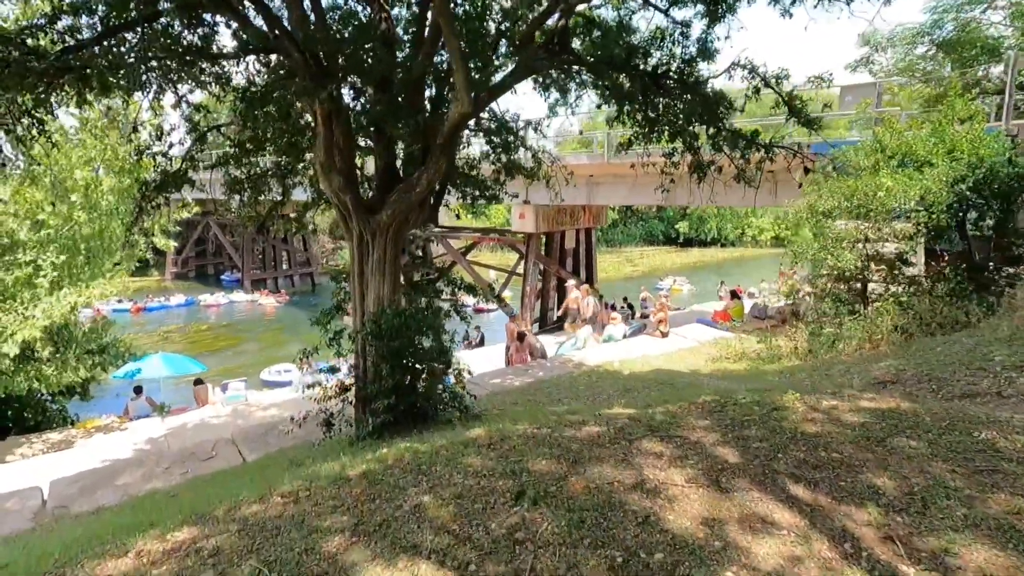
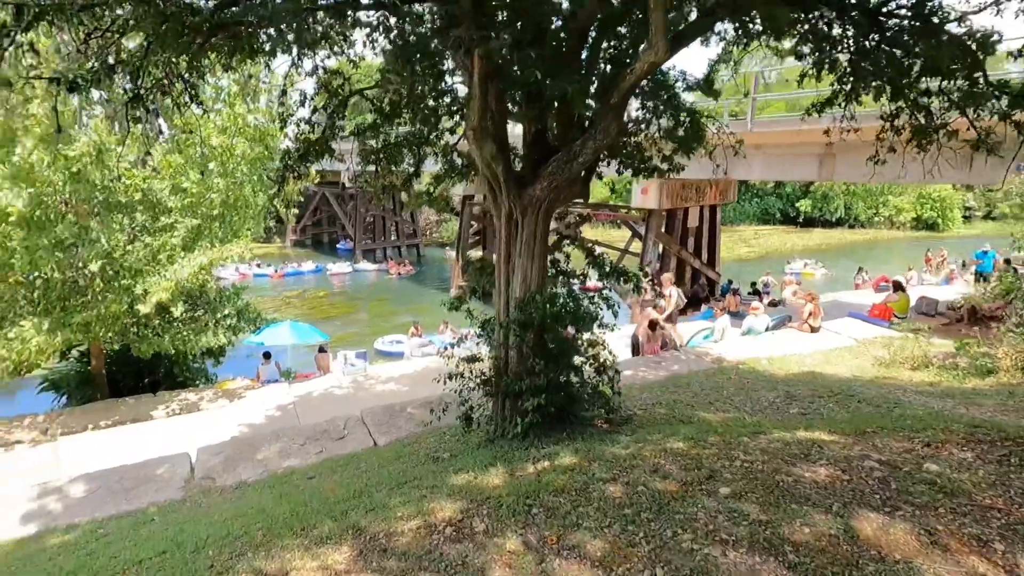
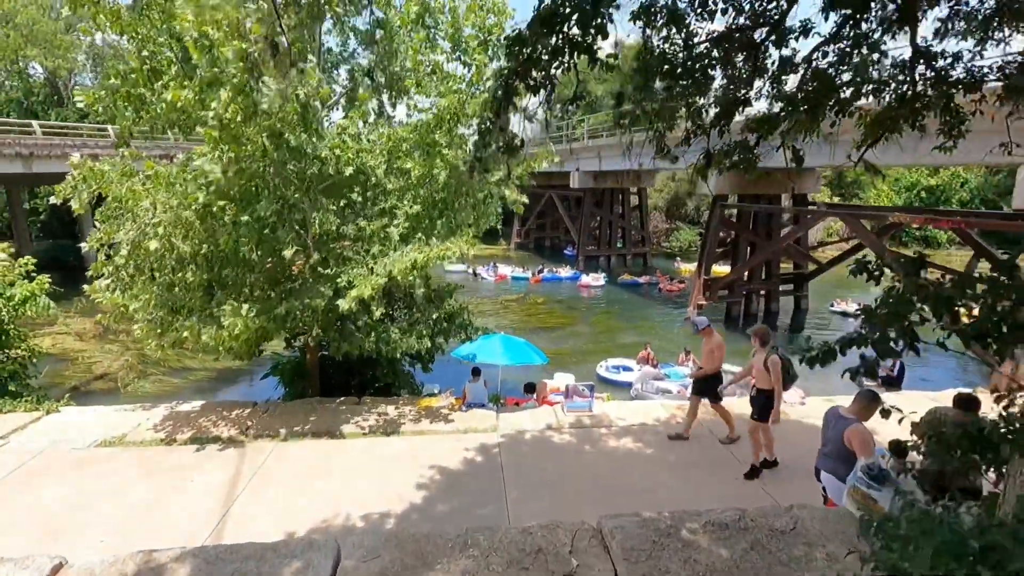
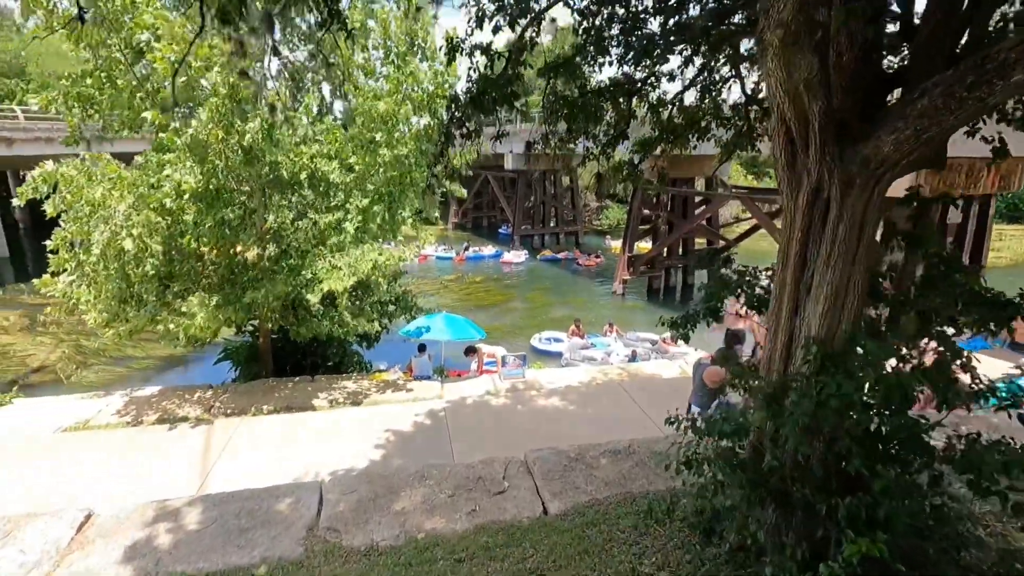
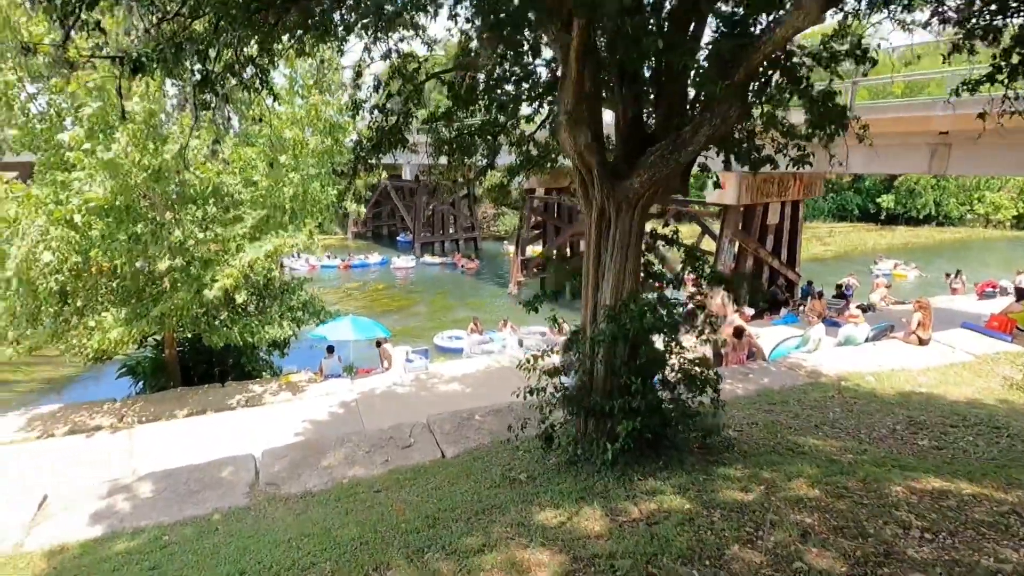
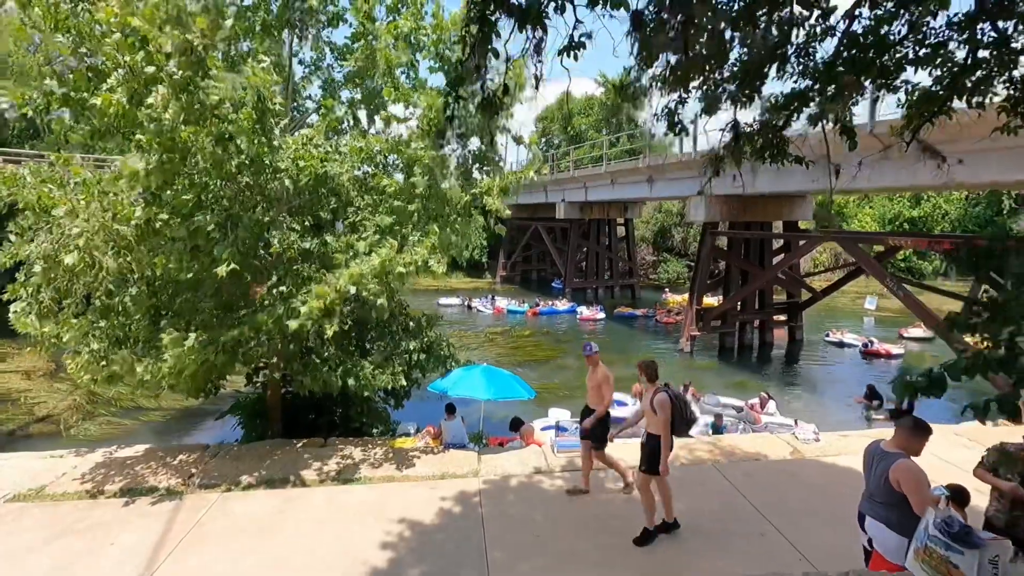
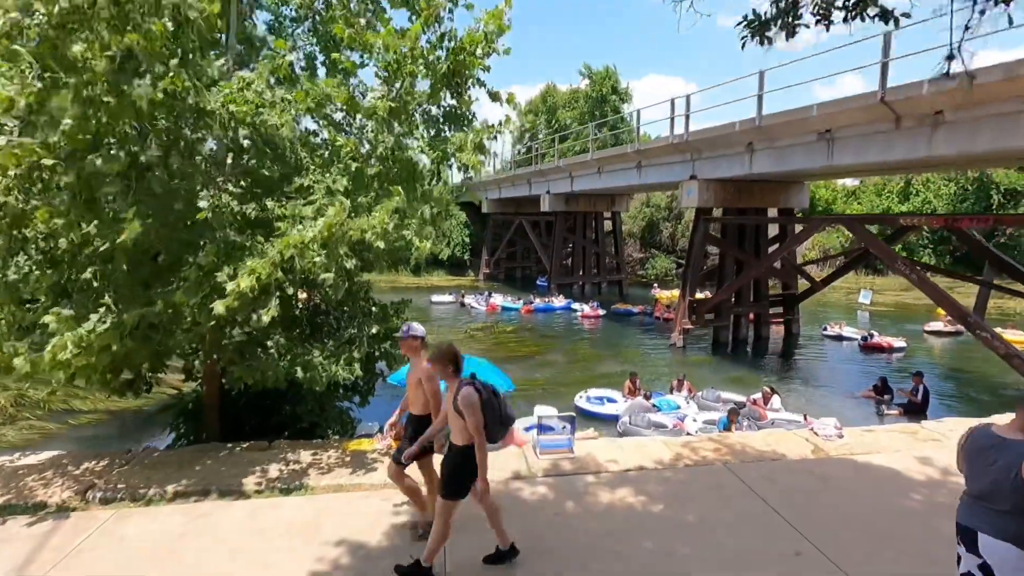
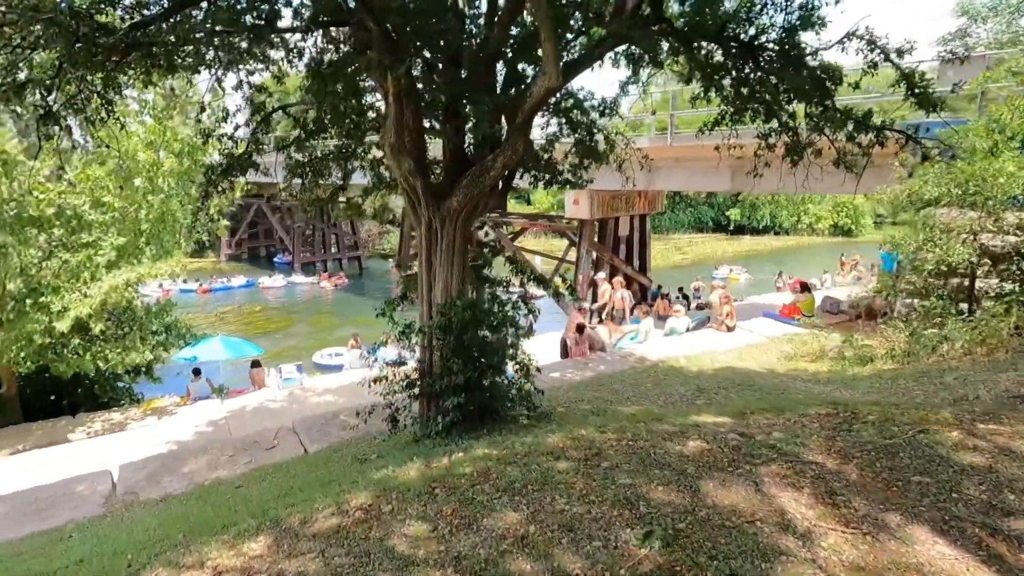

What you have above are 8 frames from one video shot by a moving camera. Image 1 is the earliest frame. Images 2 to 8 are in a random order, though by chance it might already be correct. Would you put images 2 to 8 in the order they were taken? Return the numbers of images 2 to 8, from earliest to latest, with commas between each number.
8, 2, 5, 4, 3, 6, 7
